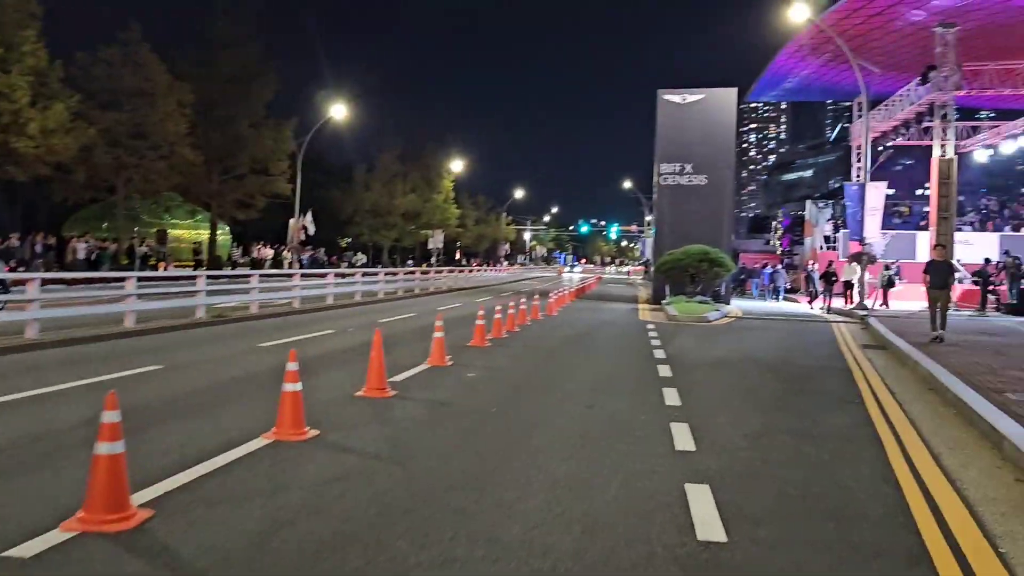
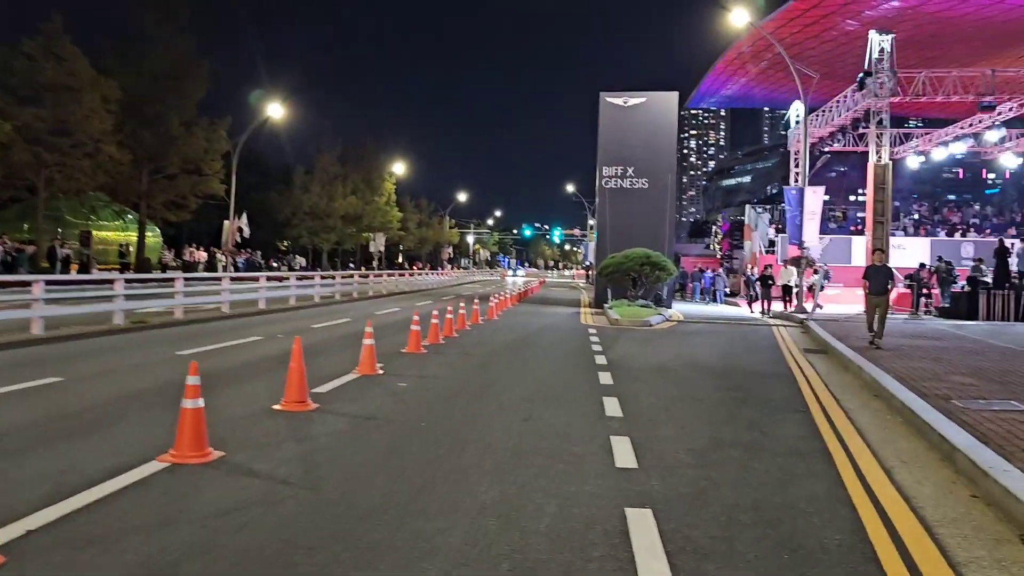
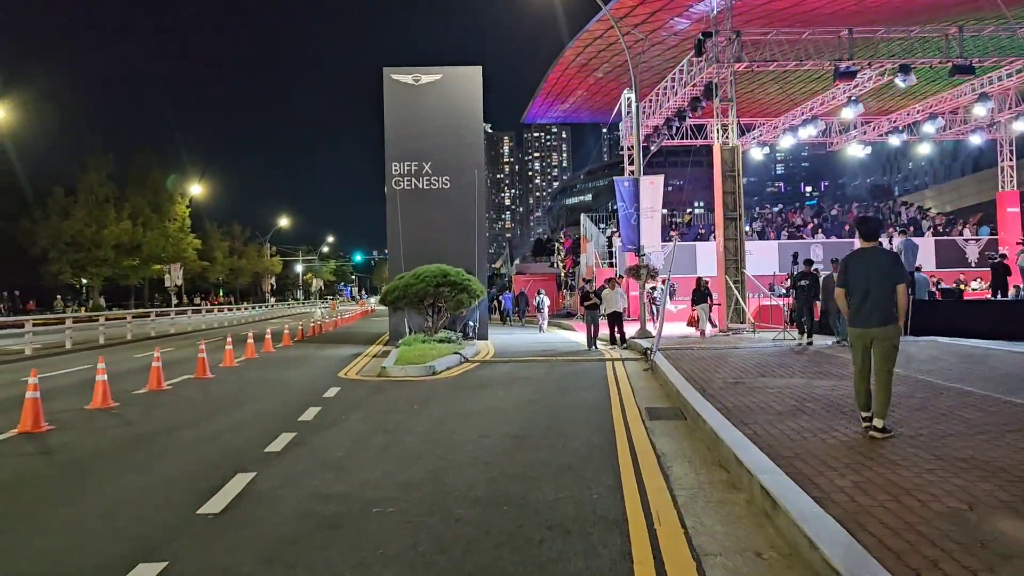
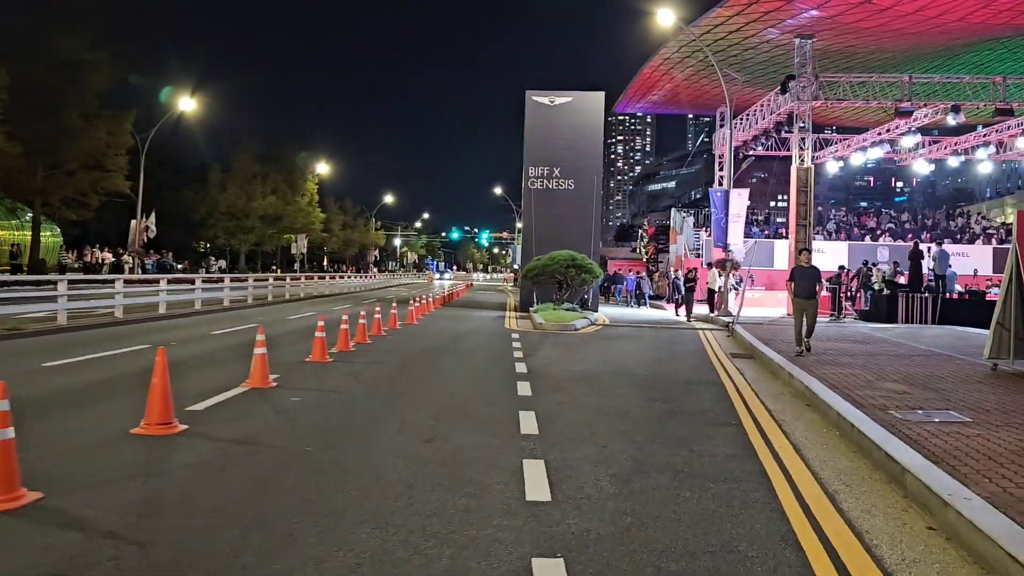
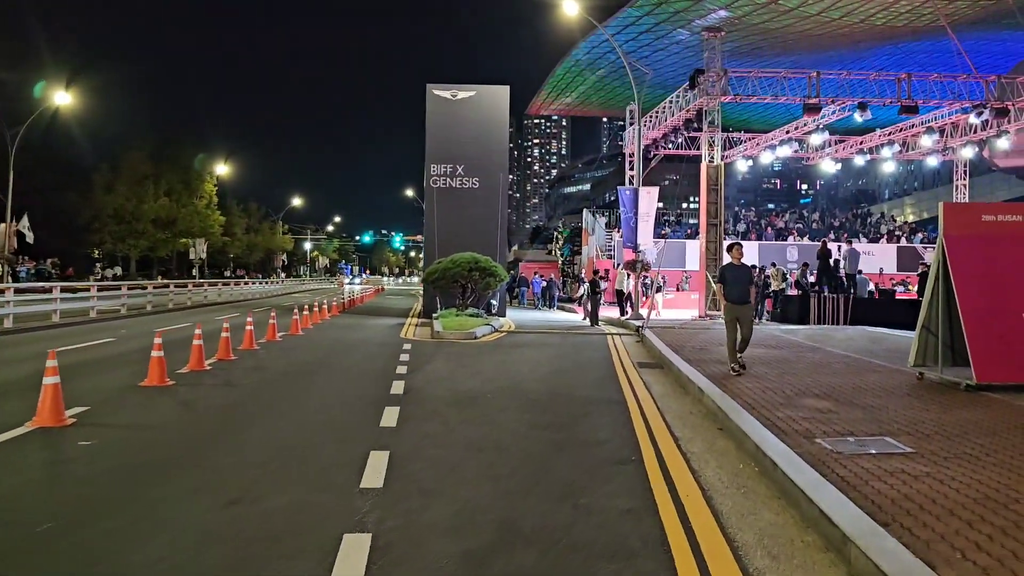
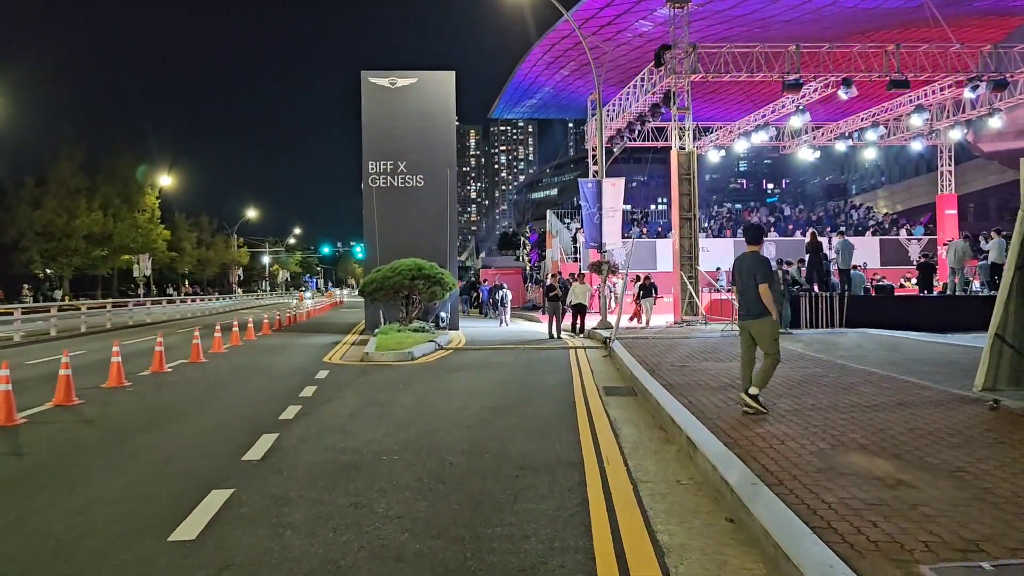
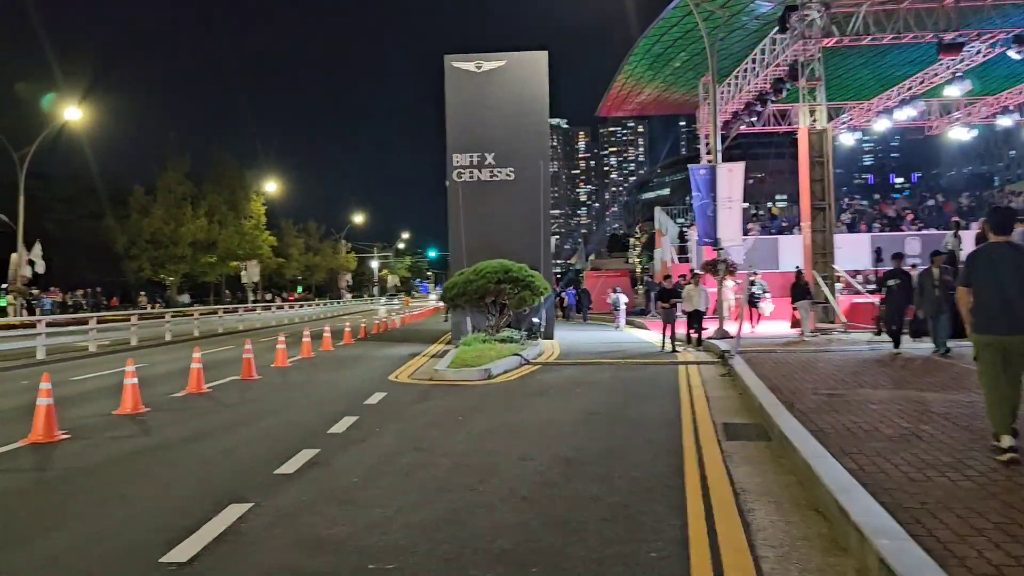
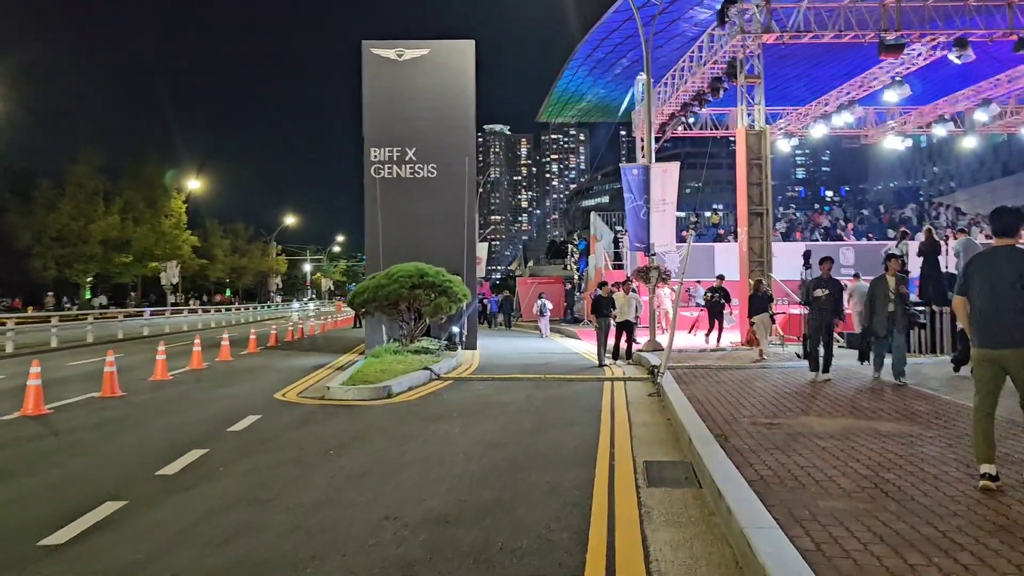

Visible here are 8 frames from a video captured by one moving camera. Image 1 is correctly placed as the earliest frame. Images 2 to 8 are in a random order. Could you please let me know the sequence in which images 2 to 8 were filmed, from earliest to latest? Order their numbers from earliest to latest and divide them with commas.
2, 4, 5, 6, 3, 7, 8
